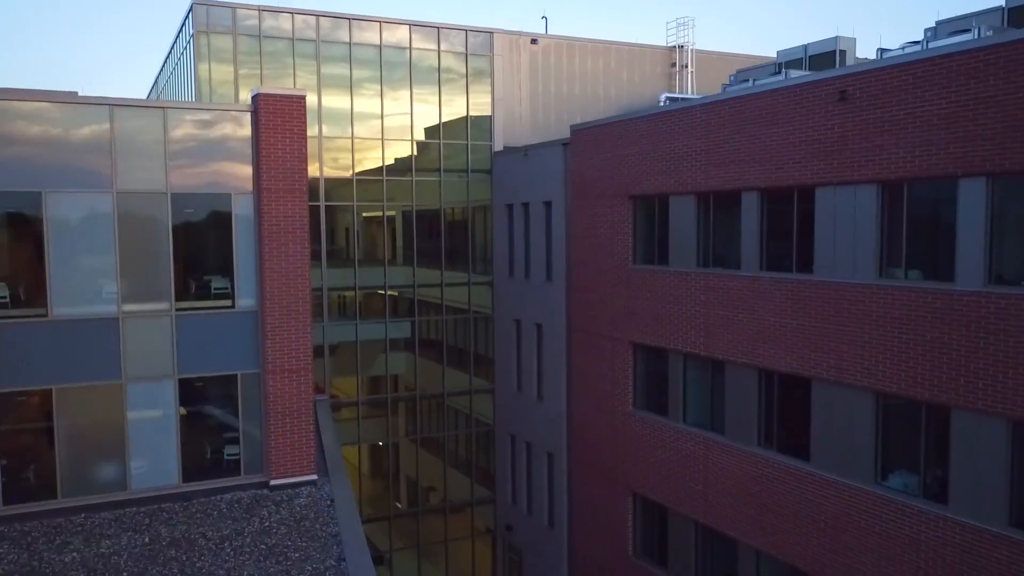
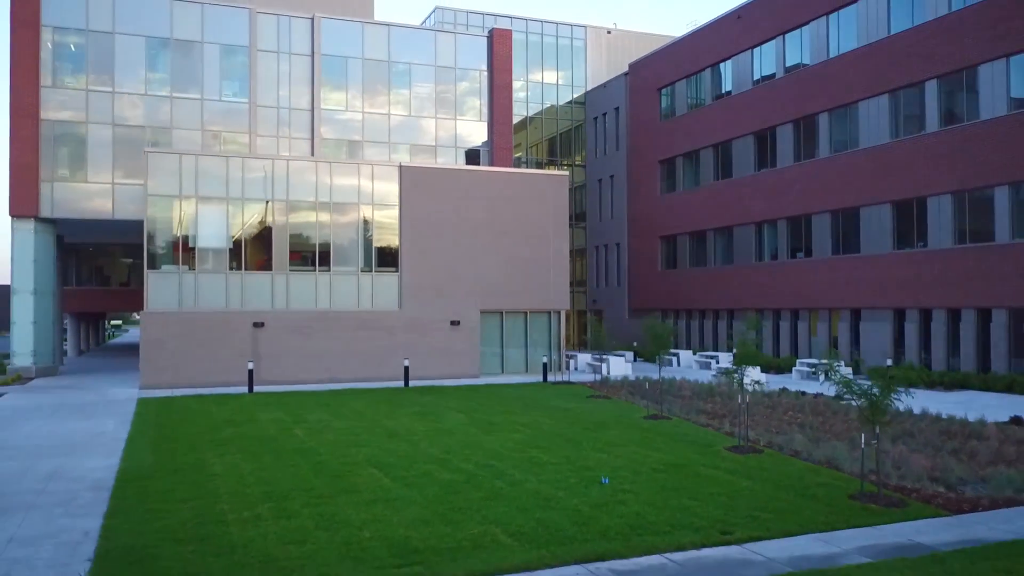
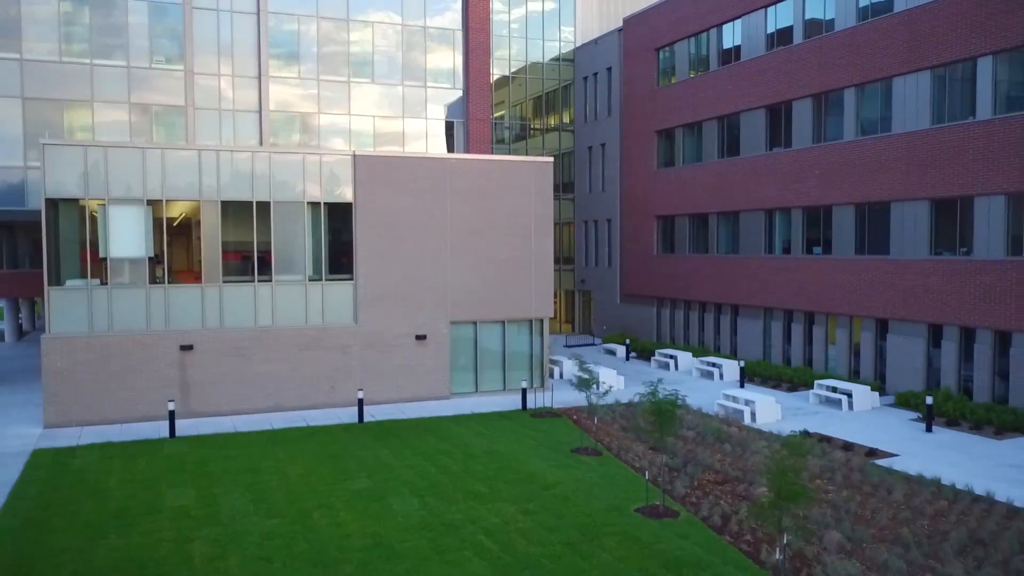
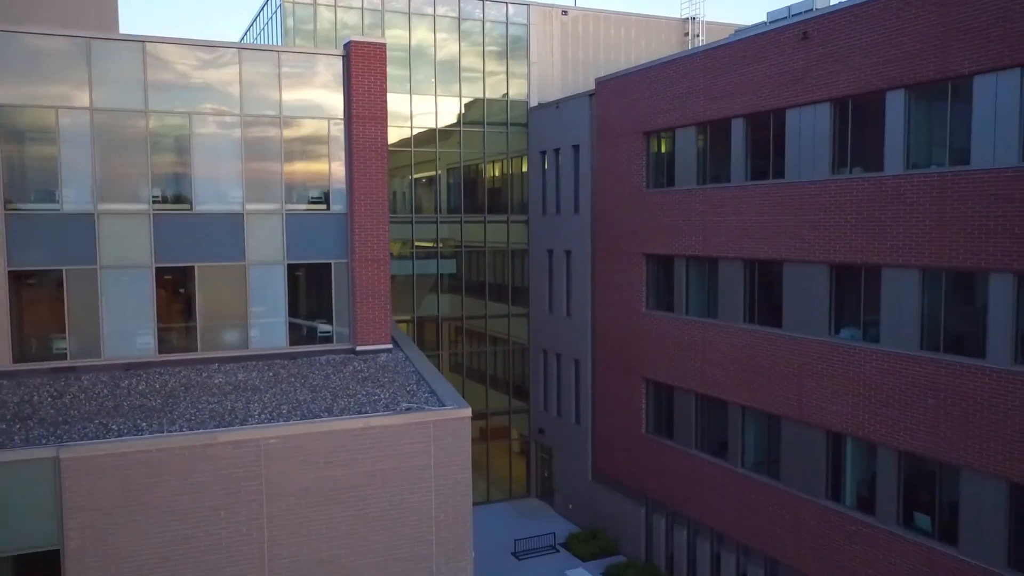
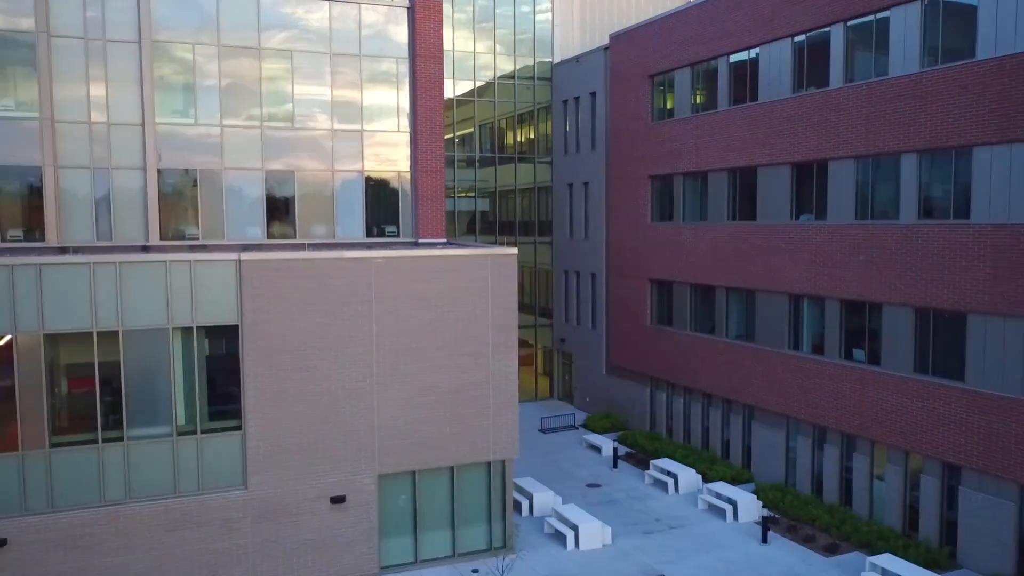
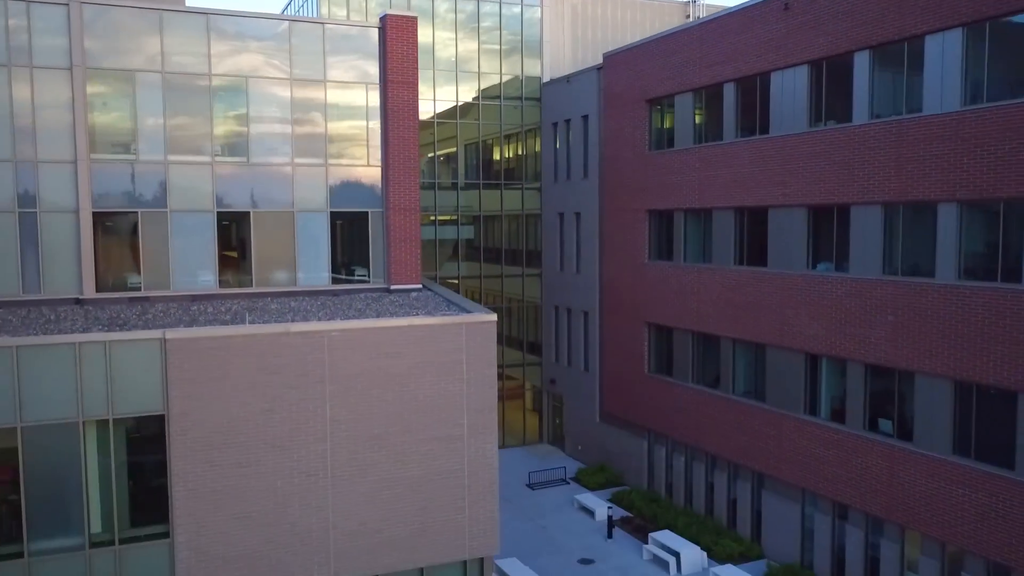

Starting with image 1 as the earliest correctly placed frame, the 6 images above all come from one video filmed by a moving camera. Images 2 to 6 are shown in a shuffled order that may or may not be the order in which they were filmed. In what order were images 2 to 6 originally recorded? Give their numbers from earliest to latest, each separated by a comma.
4, 6, 5, 3, 2
